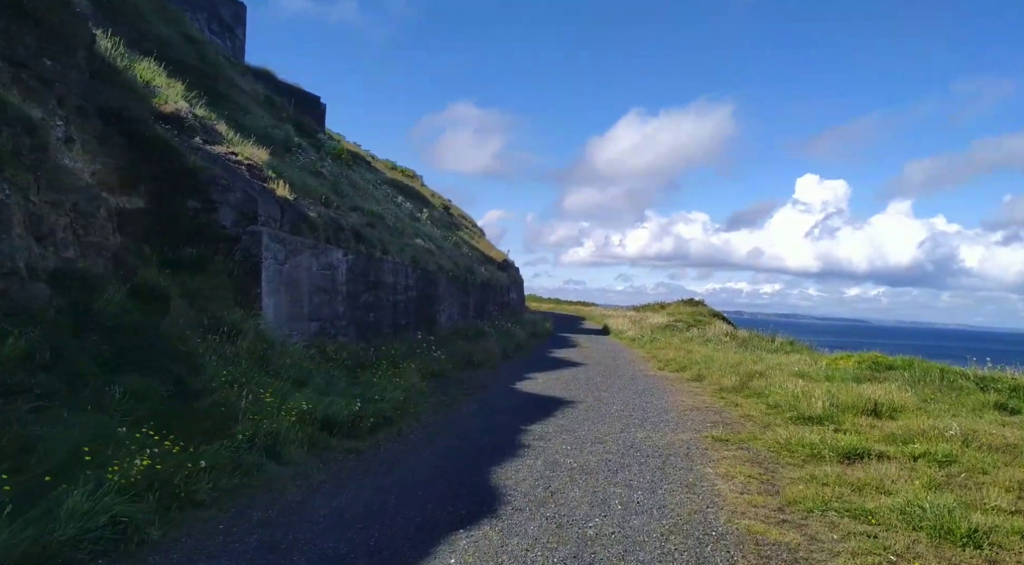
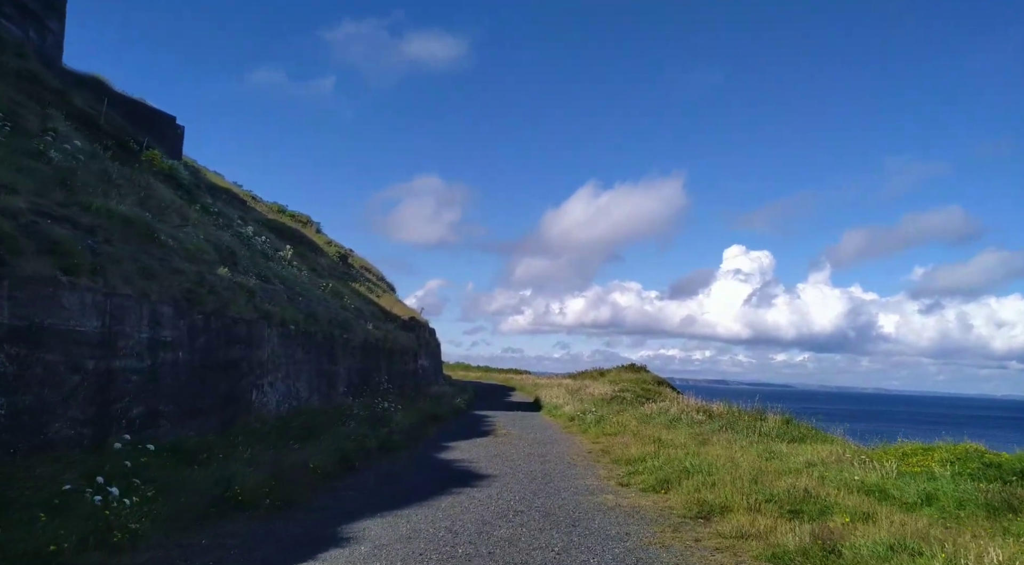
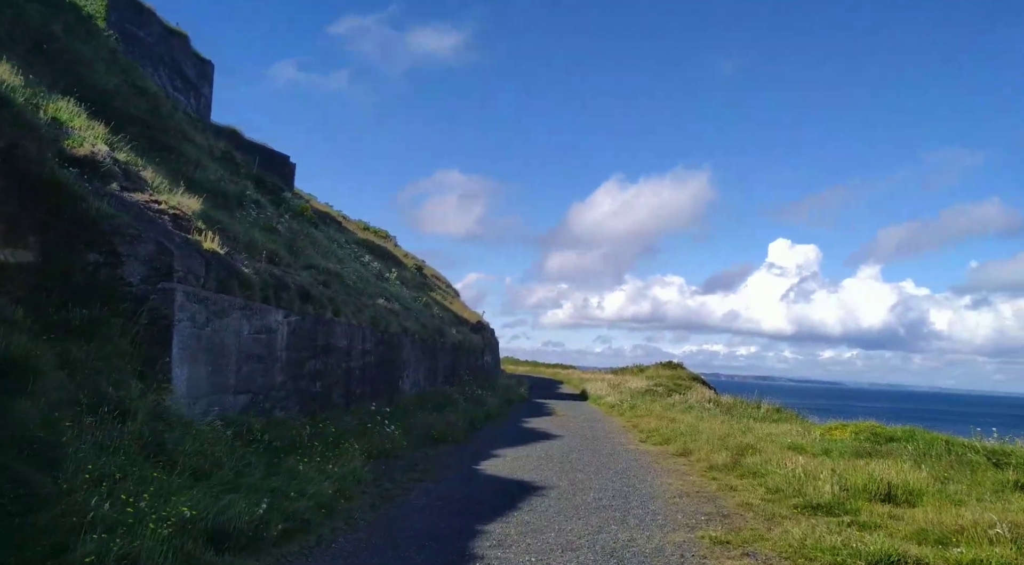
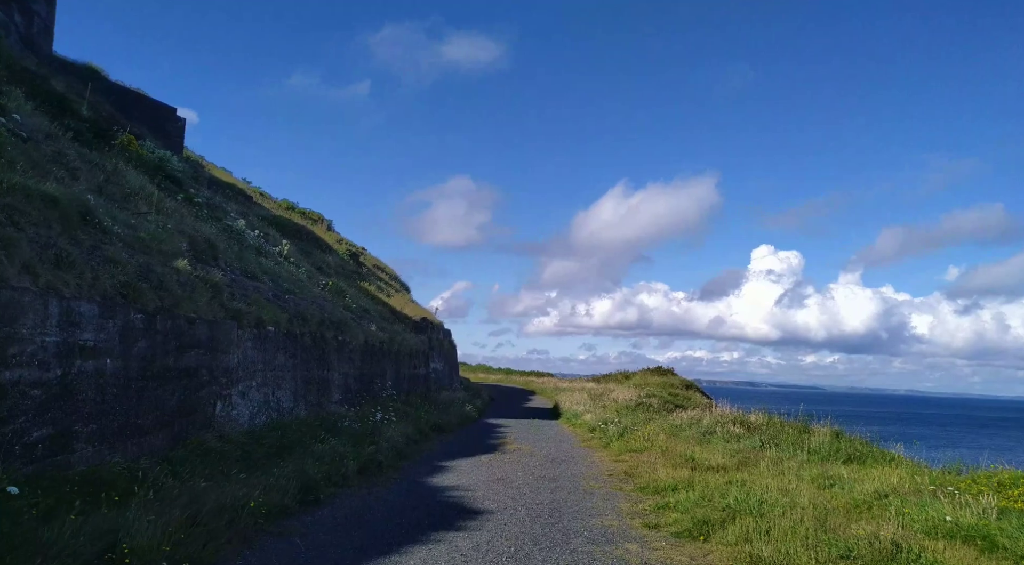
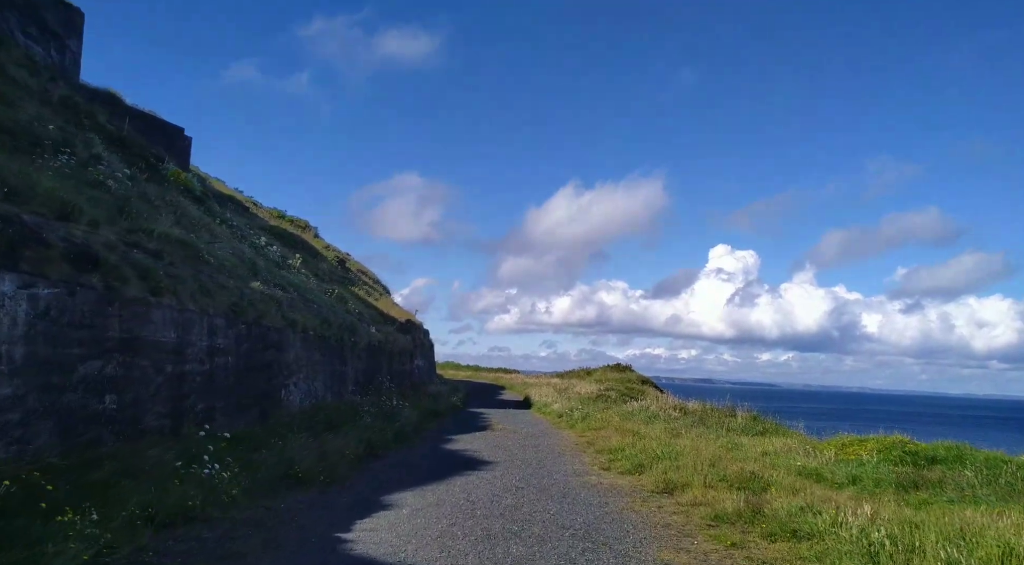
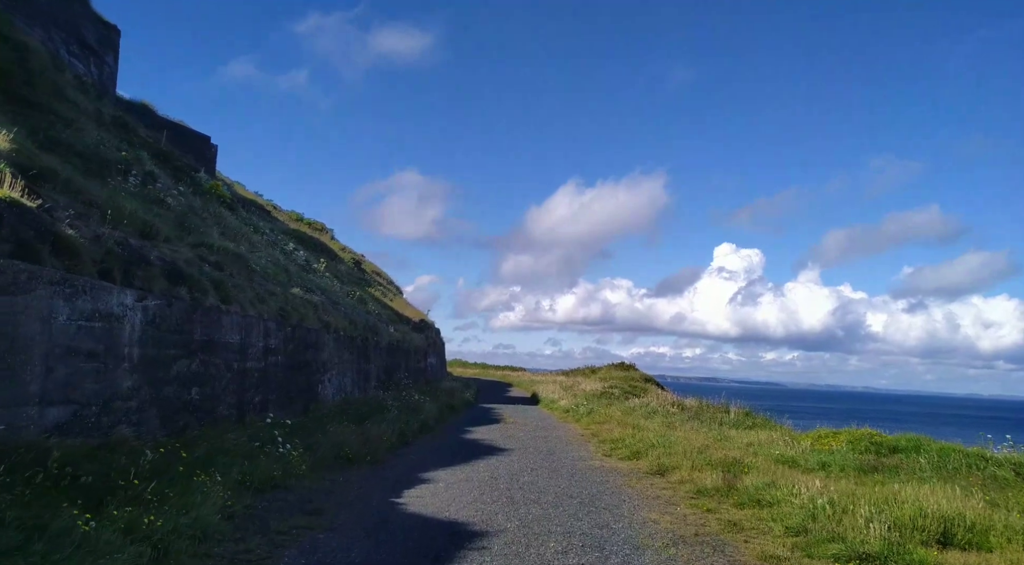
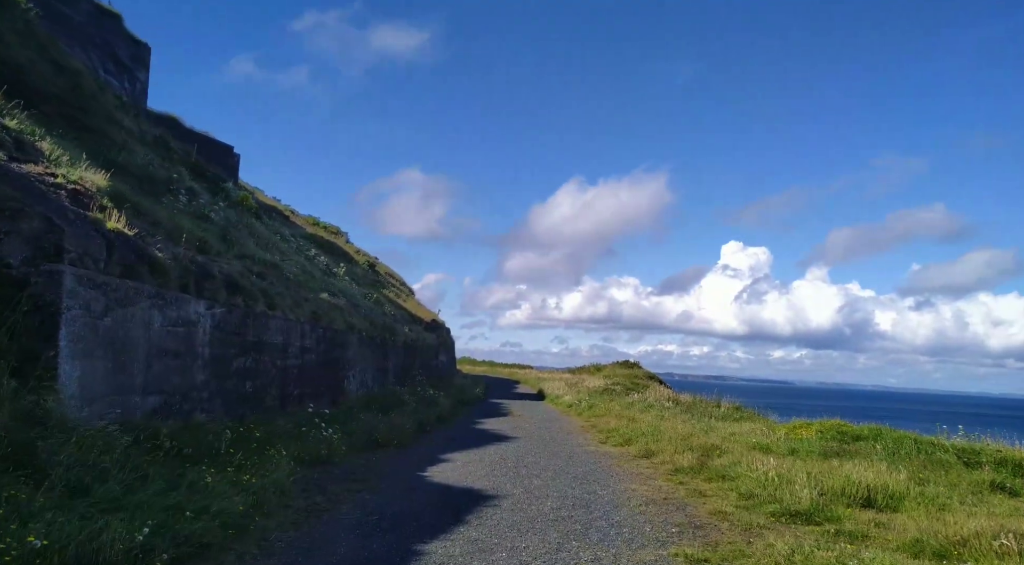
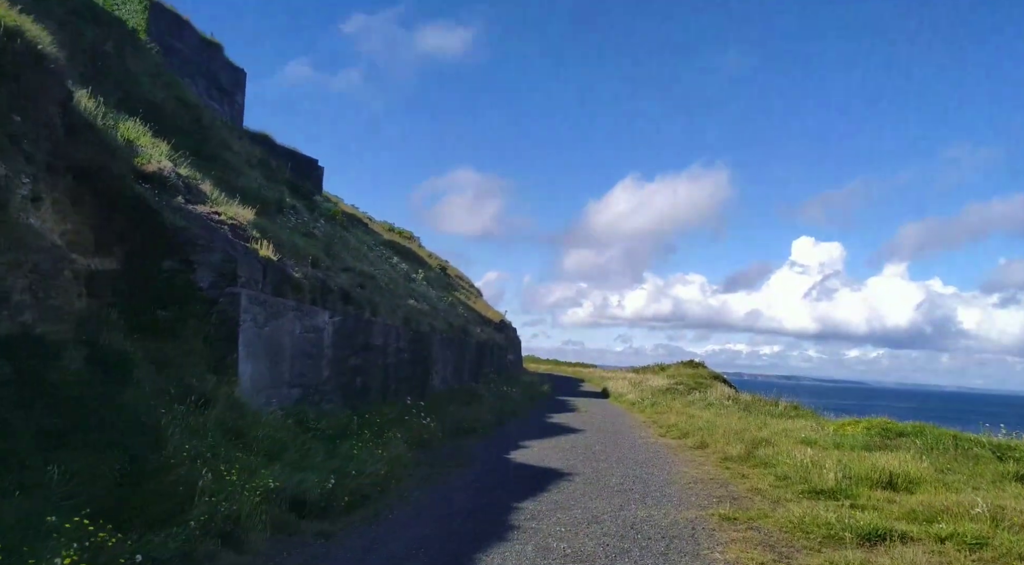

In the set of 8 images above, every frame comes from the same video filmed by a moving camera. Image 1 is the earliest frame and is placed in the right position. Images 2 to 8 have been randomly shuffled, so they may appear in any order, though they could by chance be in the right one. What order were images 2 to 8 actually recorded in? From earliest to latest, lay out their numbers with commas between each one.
8, 3, 7, 6, 5, 2, 4
